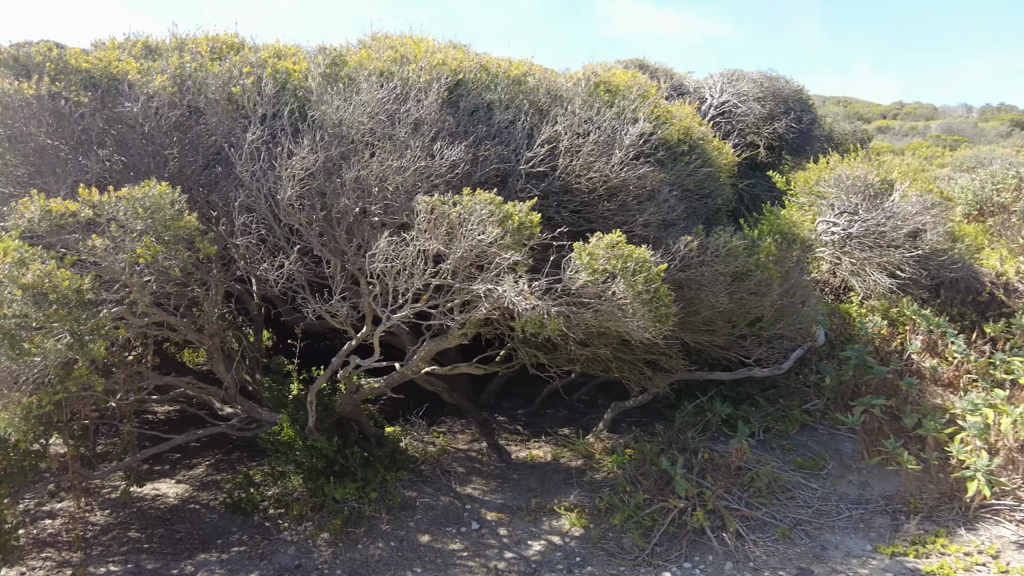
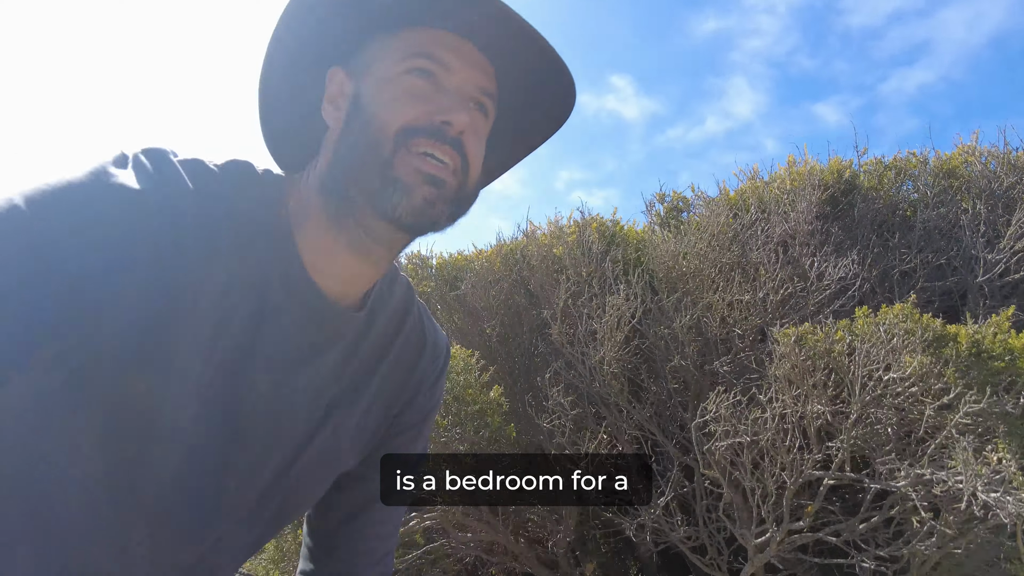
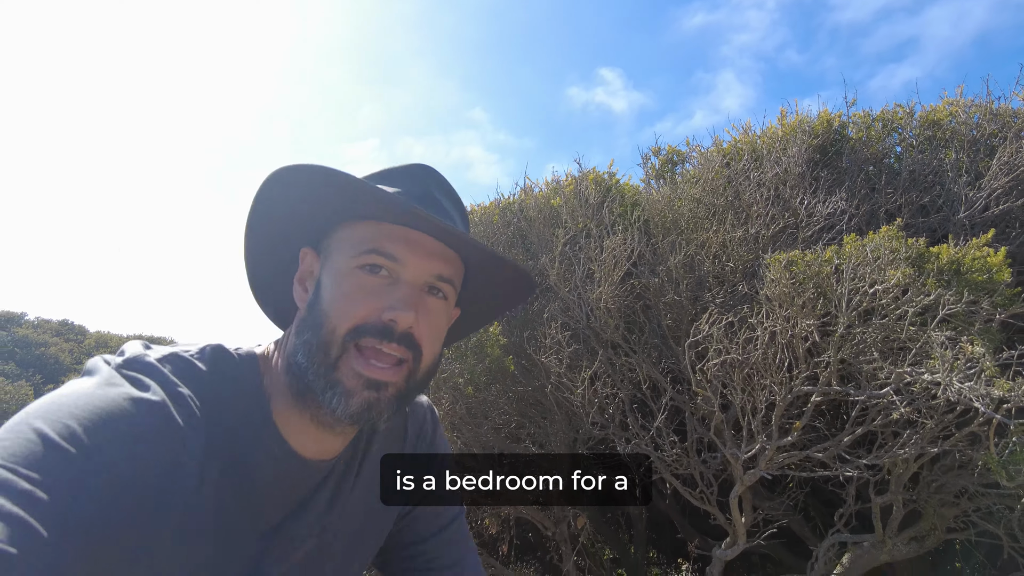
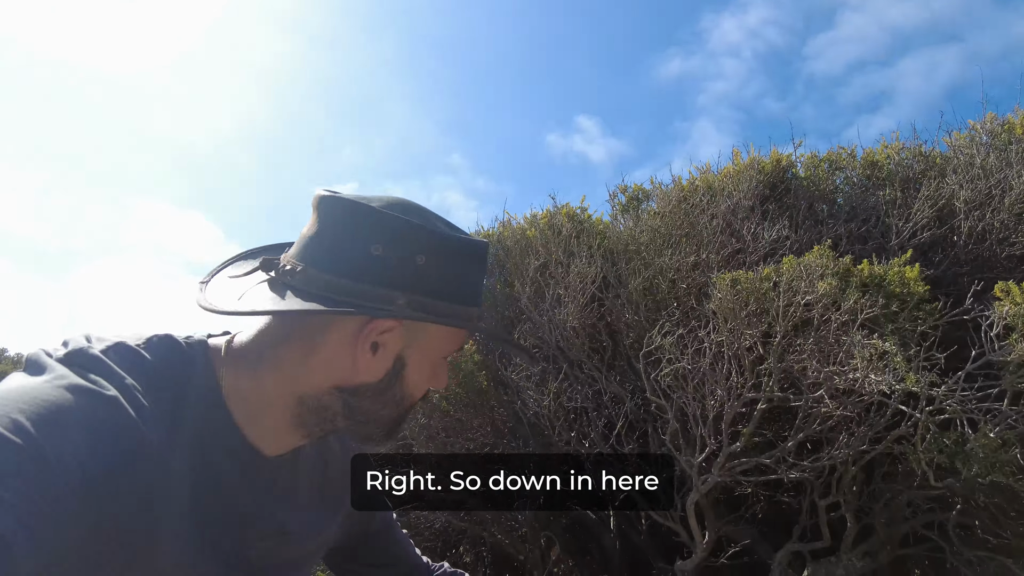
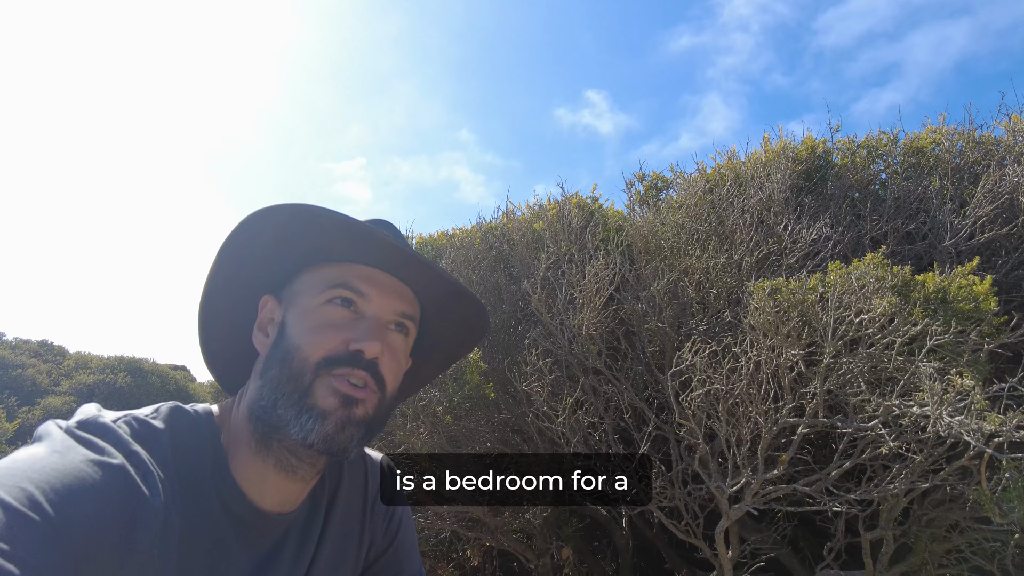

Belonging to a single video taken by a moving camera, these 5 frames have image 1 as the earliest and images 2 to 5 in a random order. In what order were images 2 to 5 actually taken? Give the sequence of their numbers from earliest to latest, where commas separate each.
4, 5, 3, 2
